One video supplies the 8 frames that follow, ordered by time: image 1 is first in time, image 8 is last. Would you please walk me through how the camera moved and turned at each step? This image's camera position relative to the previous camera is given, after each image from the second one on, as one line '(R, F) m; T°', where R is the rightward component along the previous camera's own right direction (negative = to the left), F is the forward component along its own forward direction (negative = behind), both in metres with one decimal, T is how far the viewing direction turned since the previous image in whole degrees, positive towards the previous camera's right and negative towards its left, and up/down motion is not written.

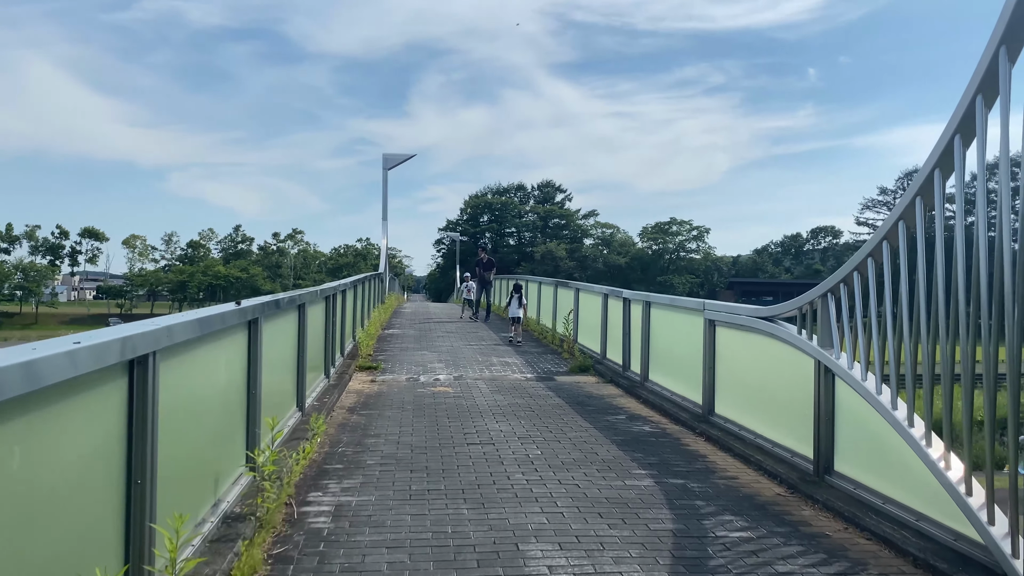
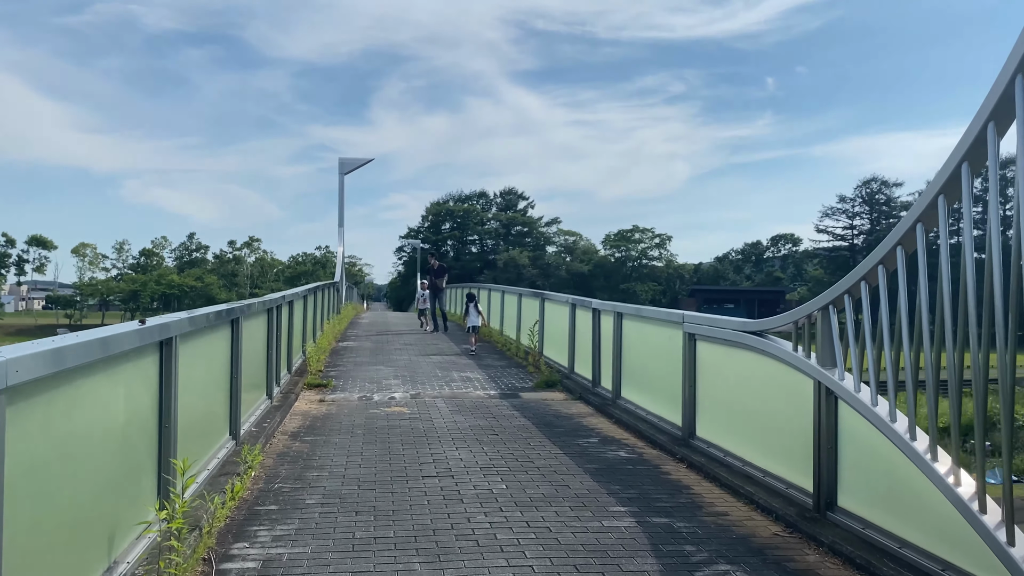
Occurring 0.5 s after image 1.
(0.0, +0.6) m; +3°
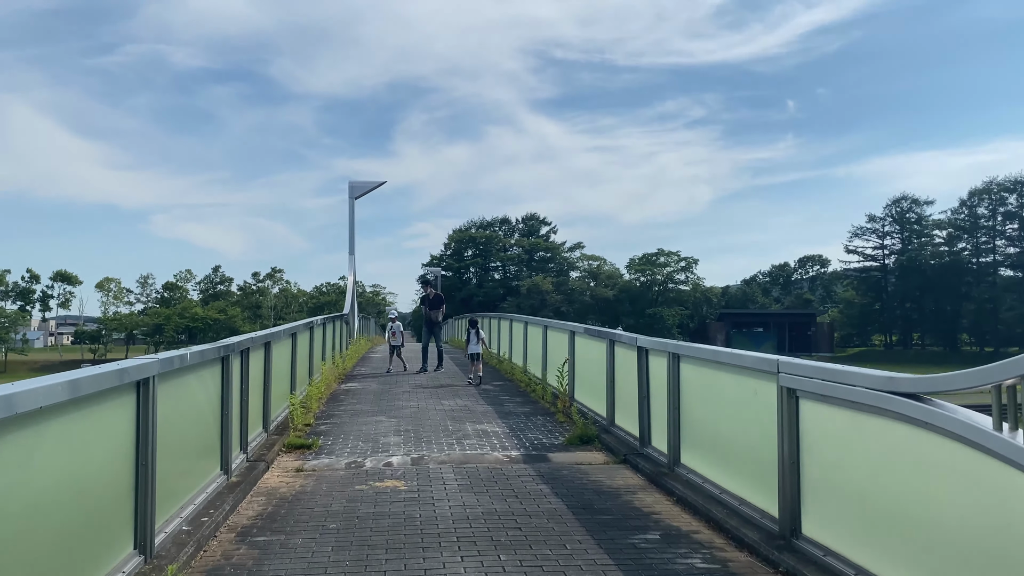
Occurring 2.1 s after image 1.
(0.0, +1.7) m; -2°
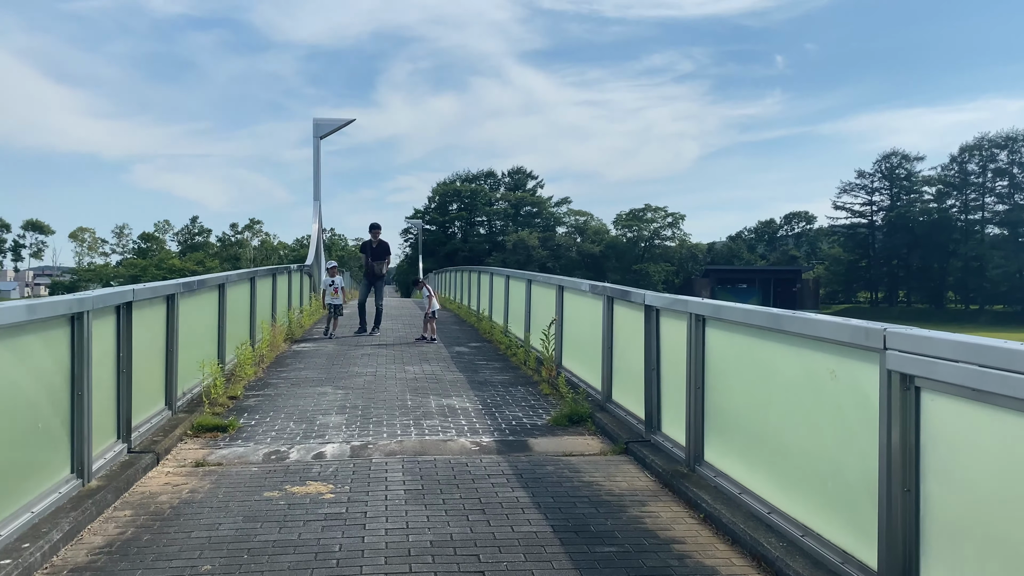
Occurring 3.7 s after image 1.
(+0.1, +1.6) m; +1°
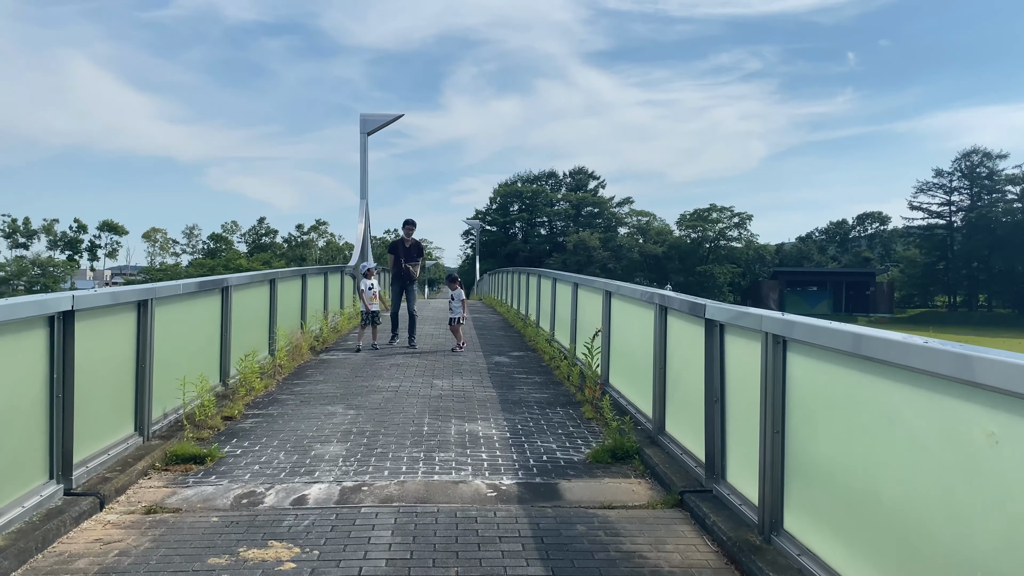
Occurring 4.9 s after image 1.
(+0.2, +1.0) m; -4°
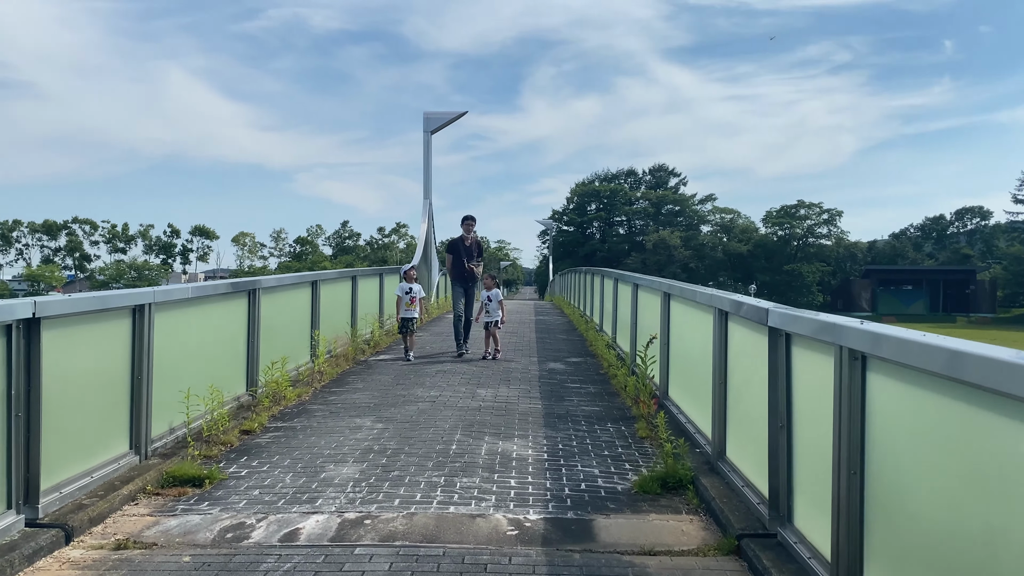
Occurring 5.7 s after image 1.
(+0.2, +0.6) m; -6°
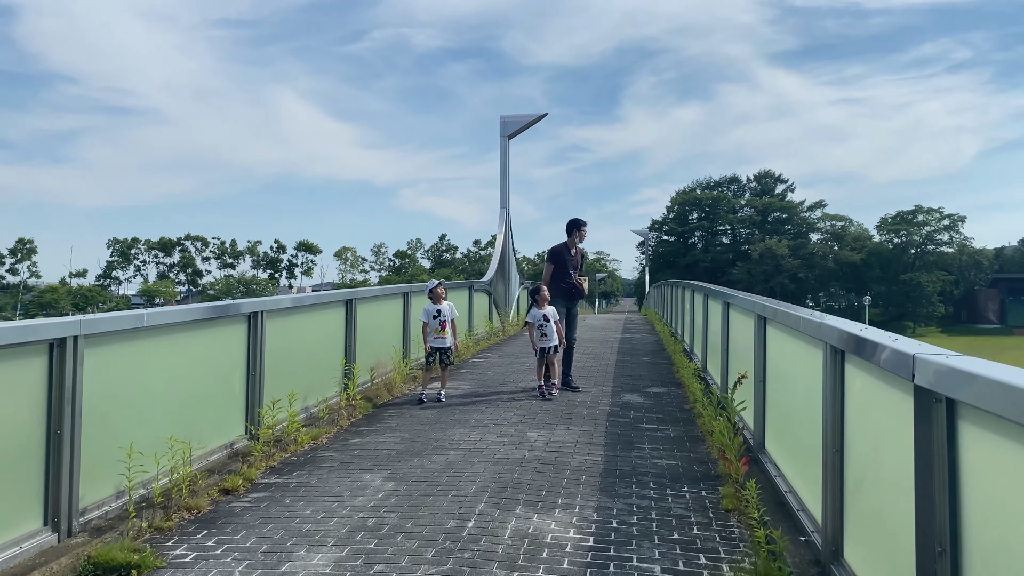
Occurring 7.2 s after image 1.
(+0.3, +1.2) m; -7°
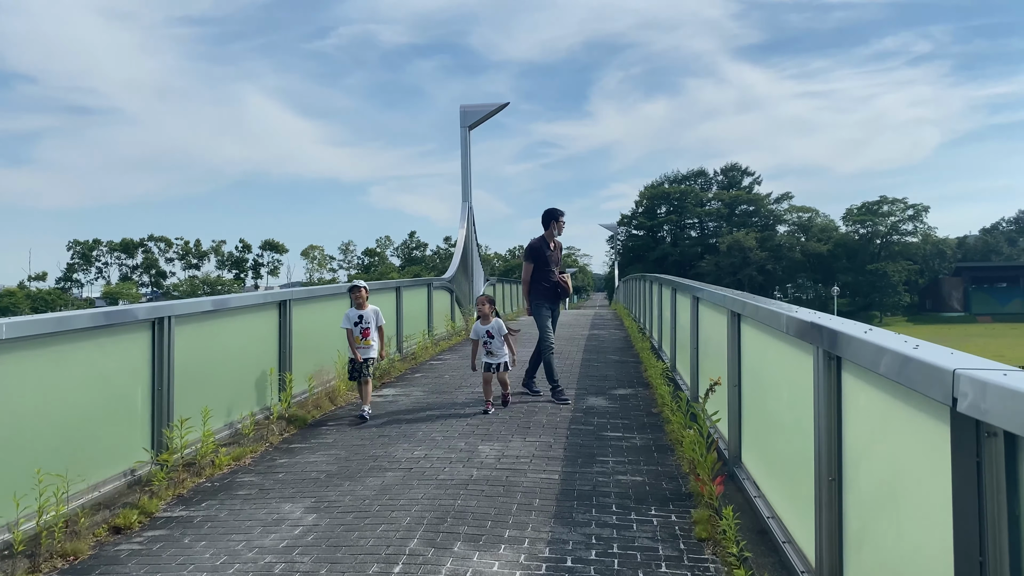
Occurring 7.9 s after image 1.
(+0.2, +0.6) m; +2°
